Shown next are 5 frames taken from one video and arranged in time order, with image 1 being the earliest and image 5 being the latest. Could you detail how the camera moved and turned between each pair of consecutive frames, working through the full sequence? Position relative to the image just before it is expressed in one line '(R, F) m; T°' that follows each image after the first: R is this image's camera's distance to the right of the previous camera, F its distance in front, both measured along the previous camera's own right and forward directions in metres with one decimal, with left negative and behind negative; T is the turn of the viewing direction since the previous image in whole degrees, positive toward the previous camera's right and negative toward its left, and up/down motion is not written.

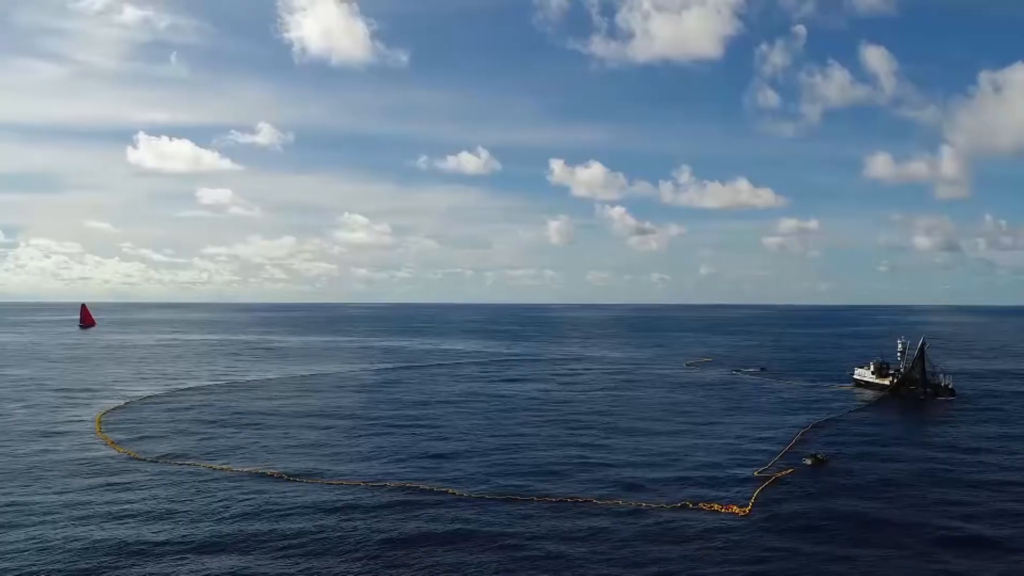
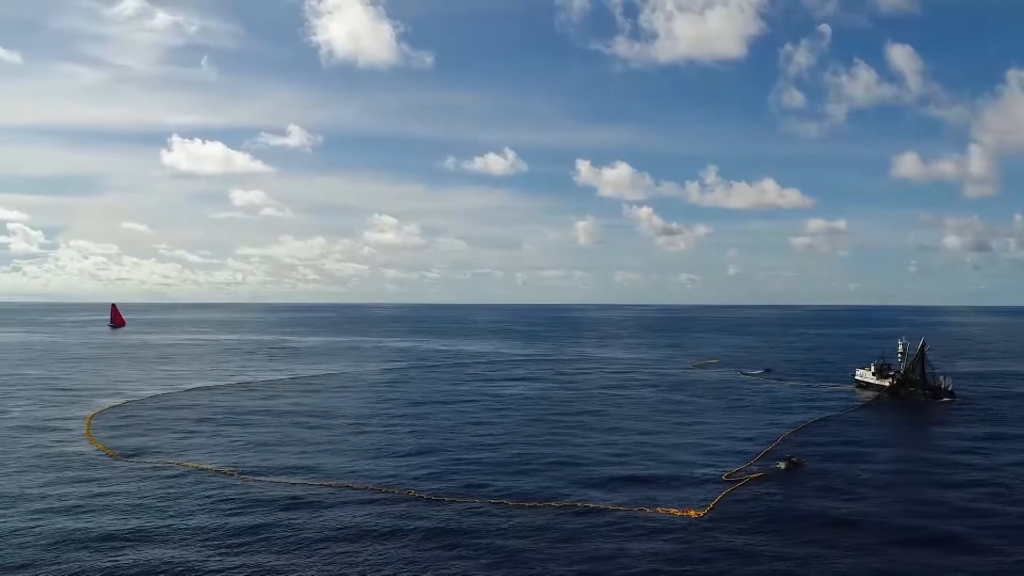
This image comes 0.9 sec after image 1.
(+4.9, -2.9) m; -2°
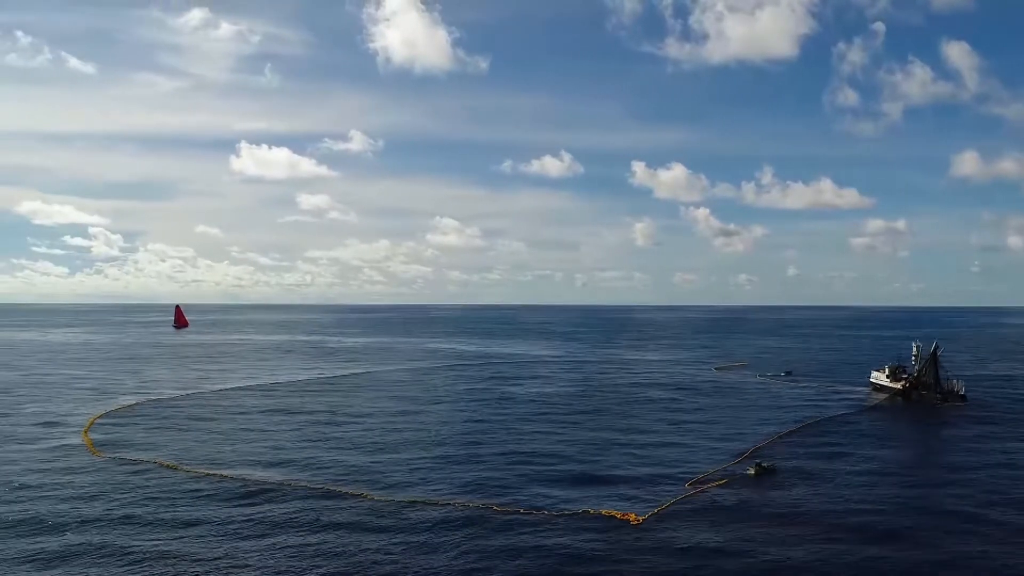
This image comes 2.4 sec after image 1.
(+7.7, -6.5) m; -4°
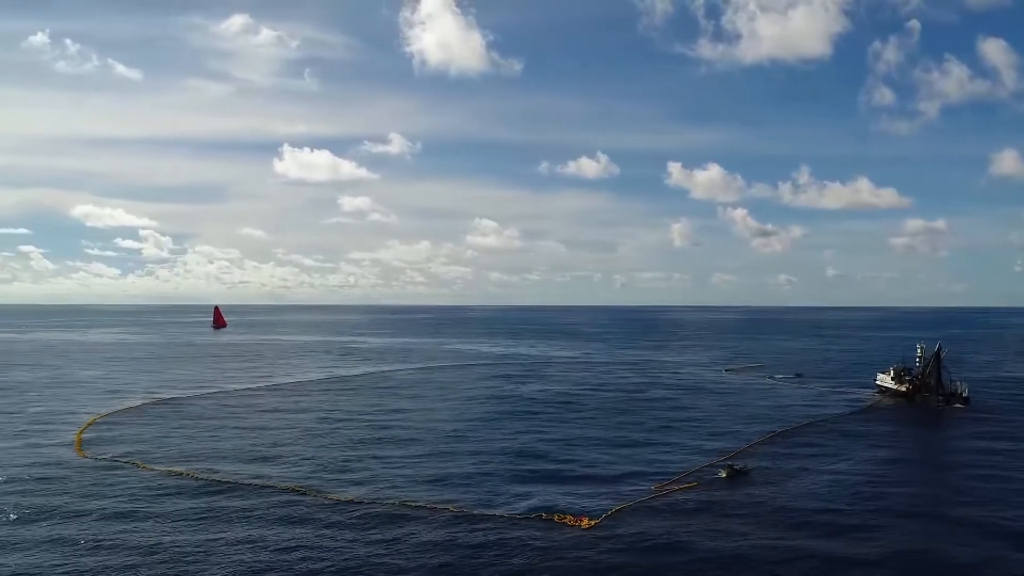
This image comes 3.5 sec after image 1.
(+5.5, -5.1) m; -3°
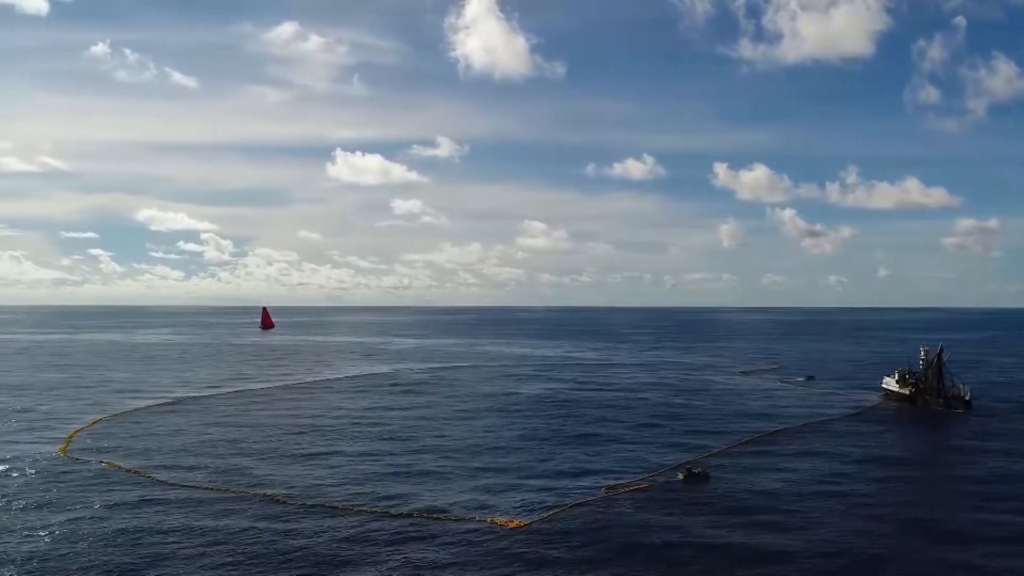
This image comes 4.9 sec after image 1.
(+7.0, -7.6) m; -3°
